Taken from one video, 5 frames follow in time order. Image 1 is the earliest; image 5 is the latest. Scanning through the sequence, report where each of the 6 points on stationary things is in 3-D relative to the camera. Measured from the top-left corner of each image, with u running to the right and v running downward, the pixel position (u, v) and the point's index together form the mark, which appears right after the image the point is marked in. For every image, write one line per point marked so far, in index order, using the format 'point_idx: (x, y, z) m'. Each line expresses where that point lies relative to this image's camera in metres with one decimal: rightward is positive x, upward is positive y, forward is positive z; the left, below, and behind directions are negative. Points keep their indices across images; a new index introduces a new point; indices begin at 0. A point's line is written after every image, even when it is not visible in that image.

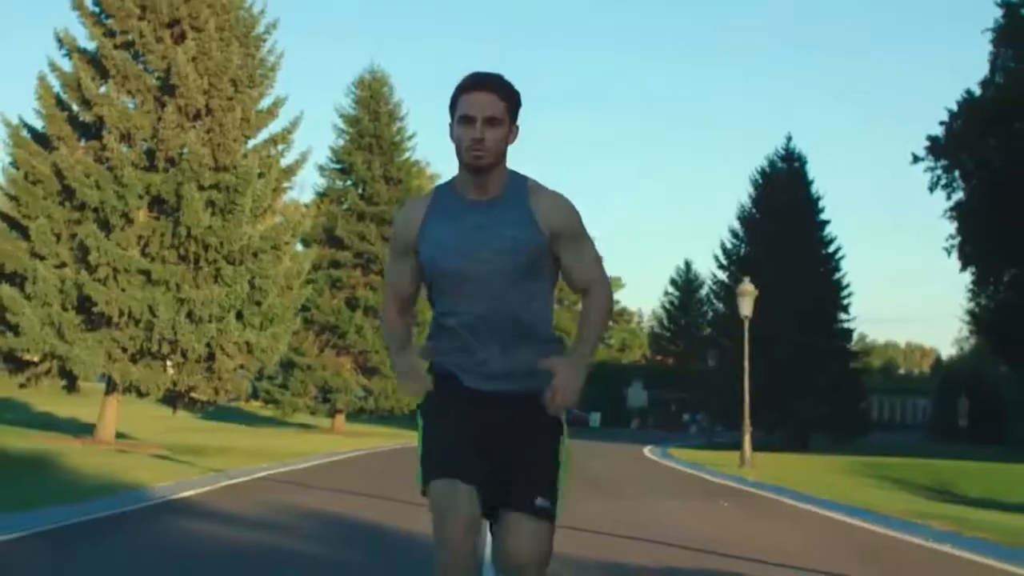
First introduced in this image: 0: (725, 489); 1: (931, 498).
0: (+2.7, -2.6, +19.2) m
1: (+5.1, -2.6, +18.3) m
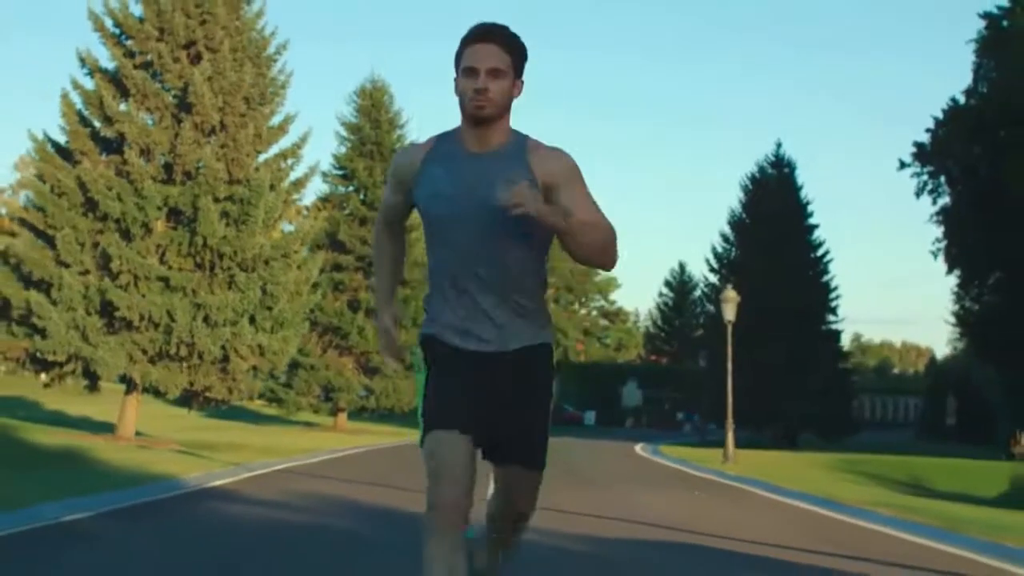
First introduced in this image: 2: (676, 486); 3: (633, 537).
0: (+2.6, -2.6, +20.4) m
1: (+5.1, -2.7, +19.4) m
2: (+2.2, -2.6, +19.6) m
3: (+1.1, -2.1, +13.1) m
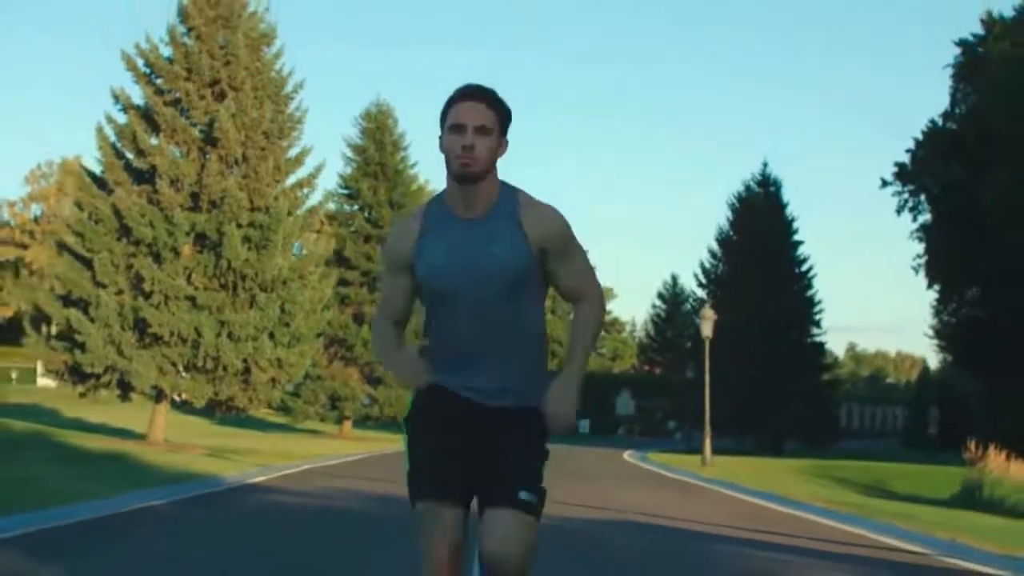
0: (+2.5, -2.9, +22.2) m
1: (+5.0, -2.9, +21.3) m
2: (+2.1, -2.9, +21.4) m
3: (+1.0, -2.4, +14.9) m
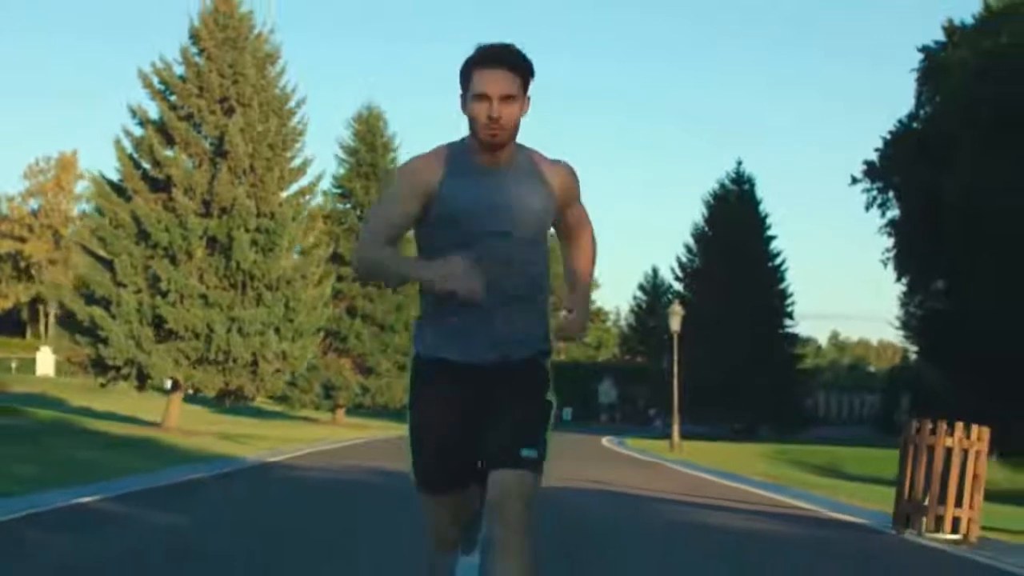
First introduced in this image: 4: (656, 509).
0: (+2.3, -2.9, +24.3) m
1: (+4.8, -2.9, +23.4) m
2: (+1.9, -2.8, +23.5) m
3: (+0.9, -2.4, +17.0) m
4: (+1.5, -2.3, +15.1) m
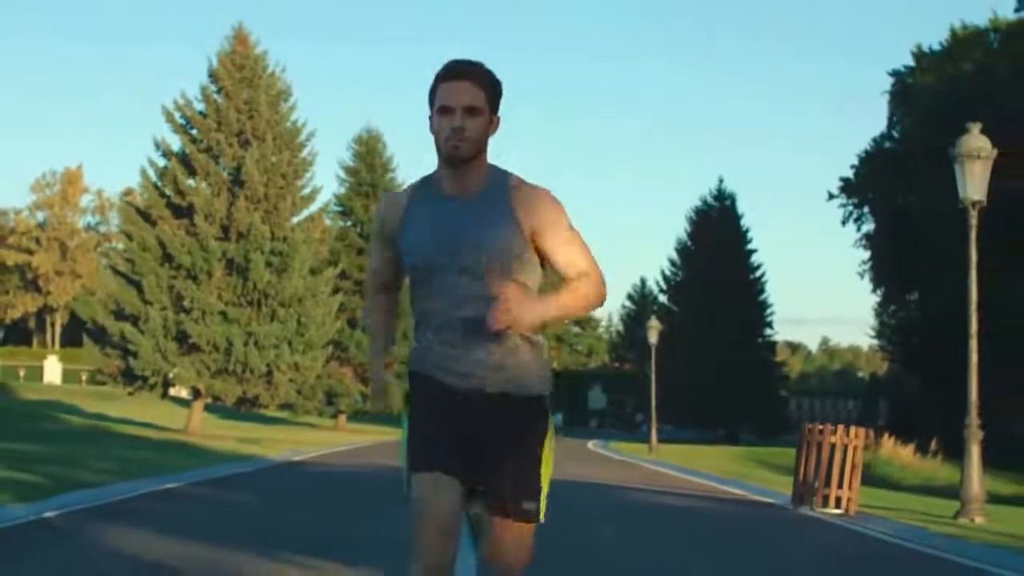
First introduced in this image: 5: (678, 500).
0: (+2.1, -3.2, +26.6) m
1: (+4.6, -3.2, +25.7) m
2: (+1.7, -3.1, +25.8) m
3: (+0.7, -2.7, +19.3) m
4: (+1.3, -2.6, +17.4) m
5: (+1.9, -2.5, +17.2) m
